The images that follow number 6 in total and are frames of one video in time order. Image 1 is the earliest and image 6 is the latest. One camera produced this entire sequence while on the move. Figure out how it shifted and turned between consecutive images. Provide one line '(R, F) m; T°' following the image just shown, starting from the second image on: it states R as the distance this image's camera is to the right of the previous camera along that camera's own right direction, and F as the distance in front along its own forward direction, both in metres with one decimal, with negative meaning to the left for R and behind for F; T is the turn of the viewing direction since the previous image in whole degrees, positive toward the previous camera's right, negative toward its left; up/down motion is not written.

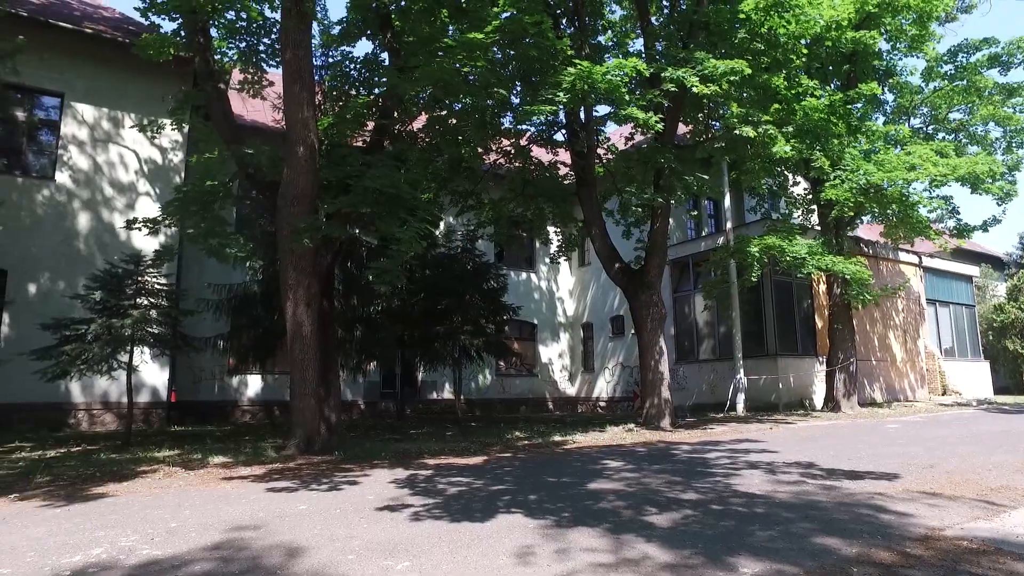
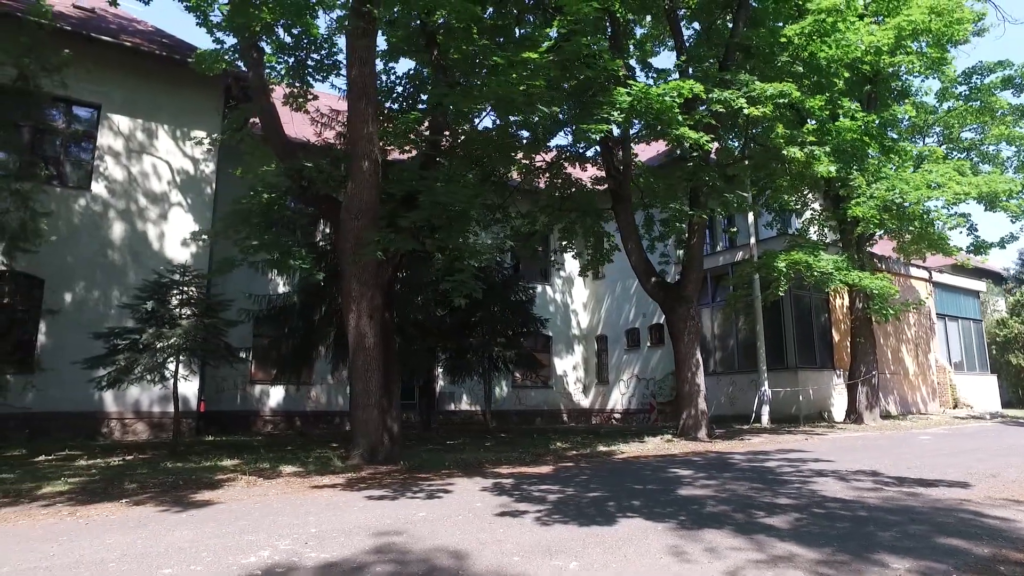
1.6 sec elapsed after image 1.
(-1.2, -0.3) m; +1°
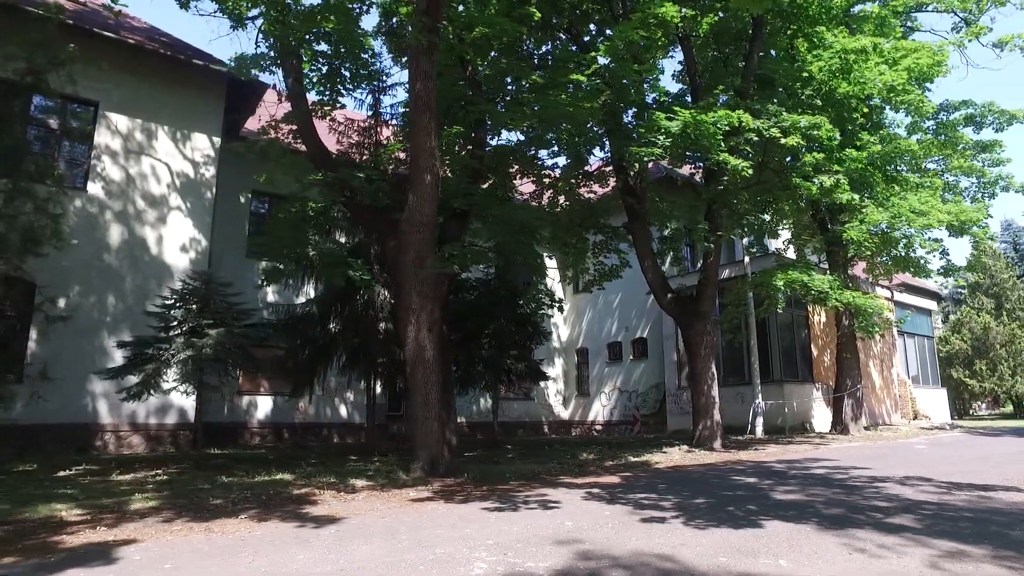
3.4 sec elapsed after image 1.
(-2.1, -0.2) m; +5°
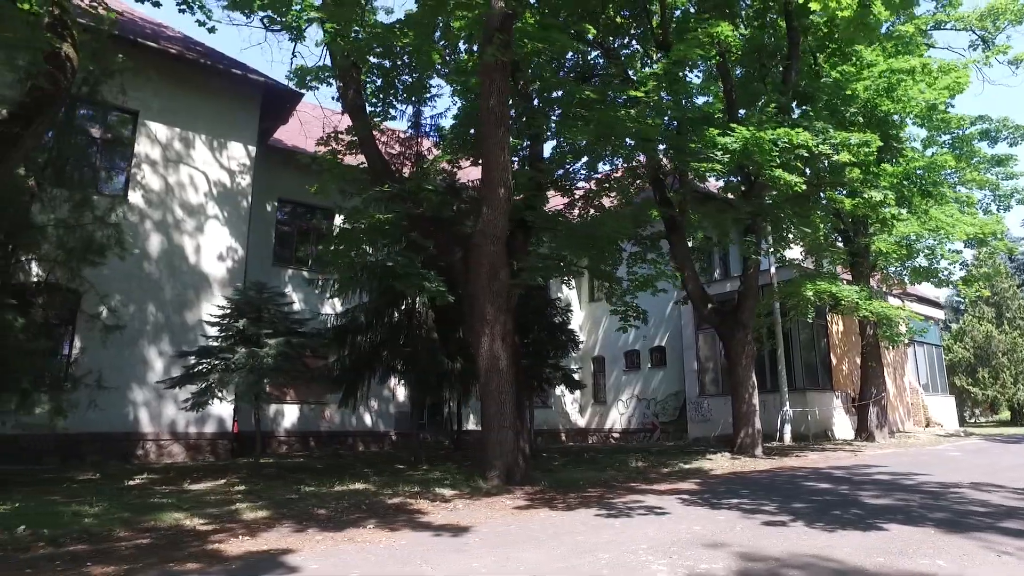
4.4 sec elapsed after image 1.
(-1.5, -0.2) m; +1°
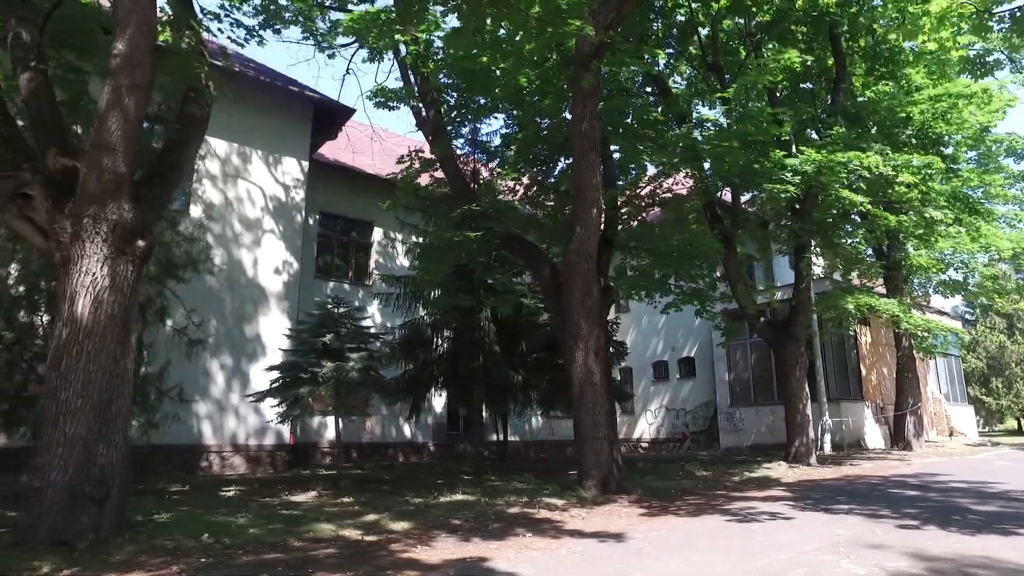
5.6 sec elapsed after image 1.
(-1.8, -0.4) m; +1°
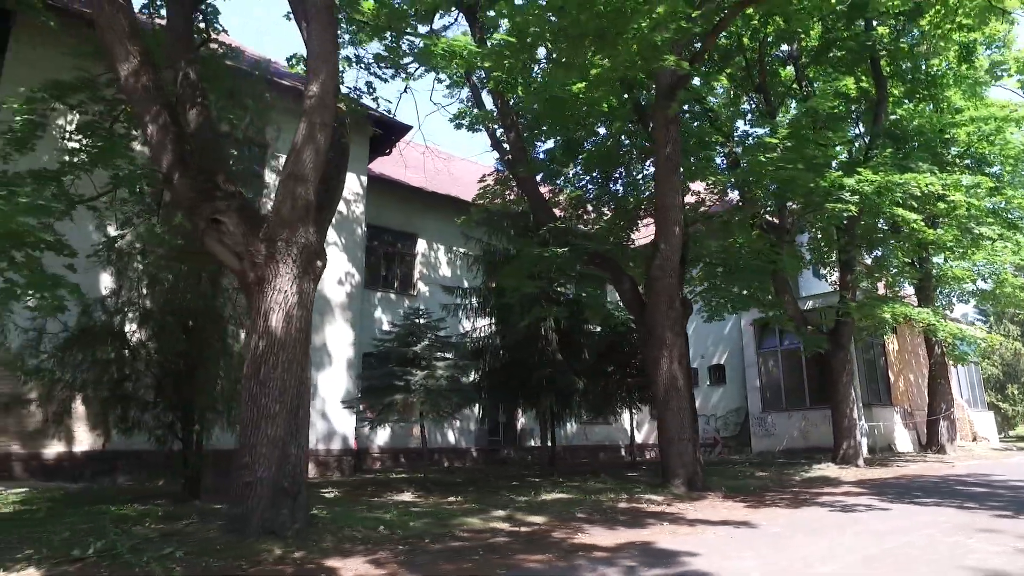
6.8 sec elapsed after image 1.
(-1.8, -0.8) m; 0°
